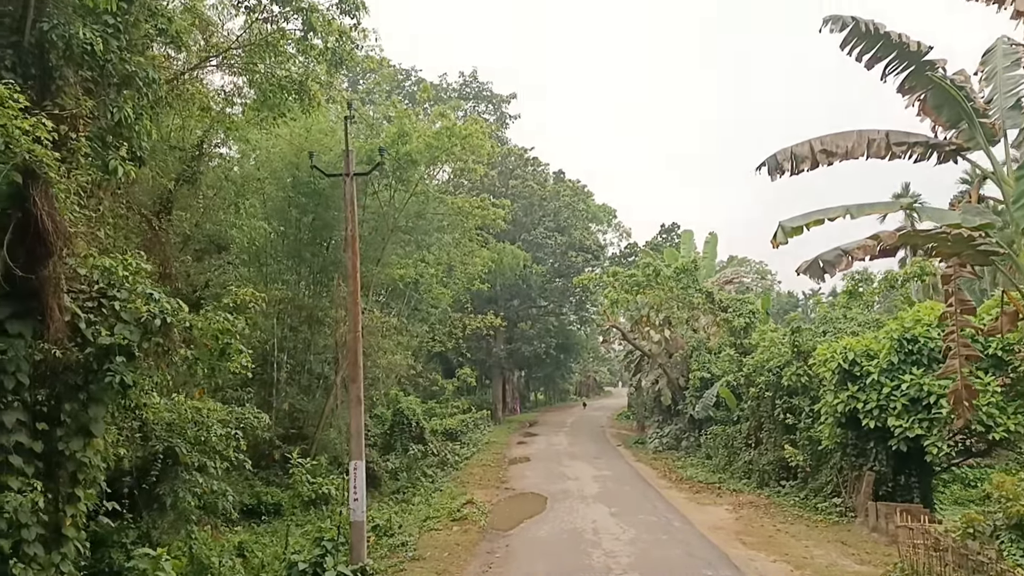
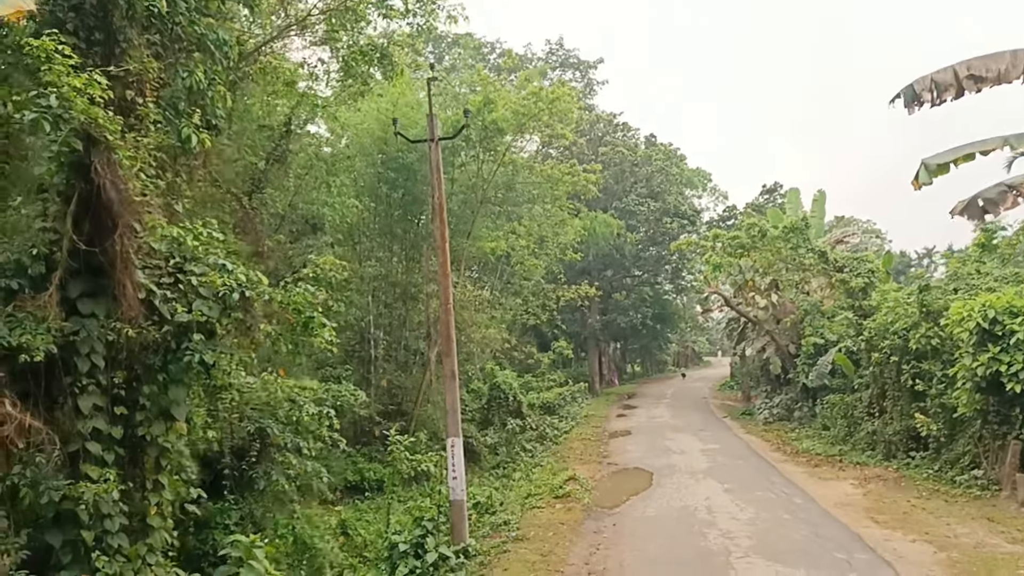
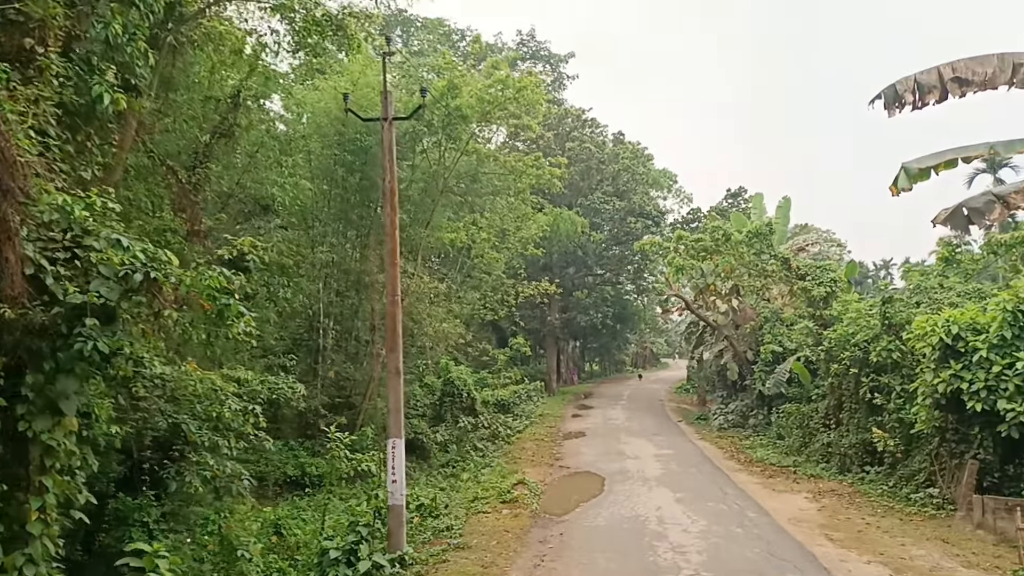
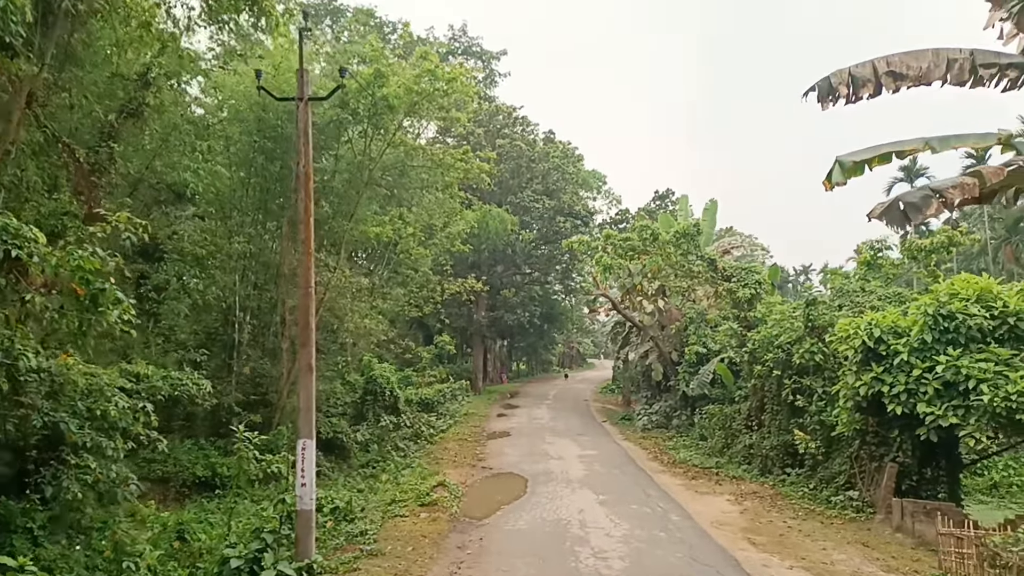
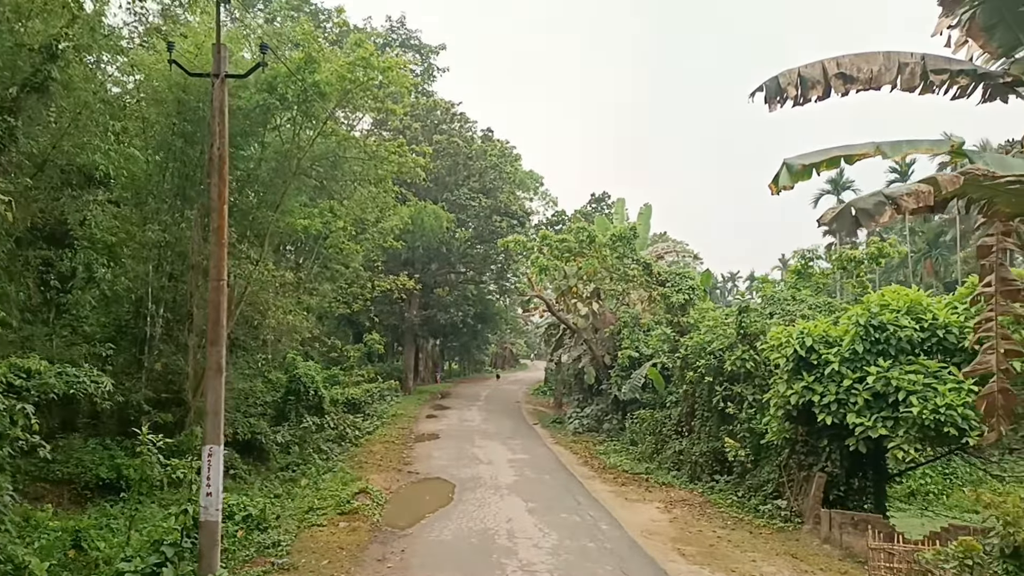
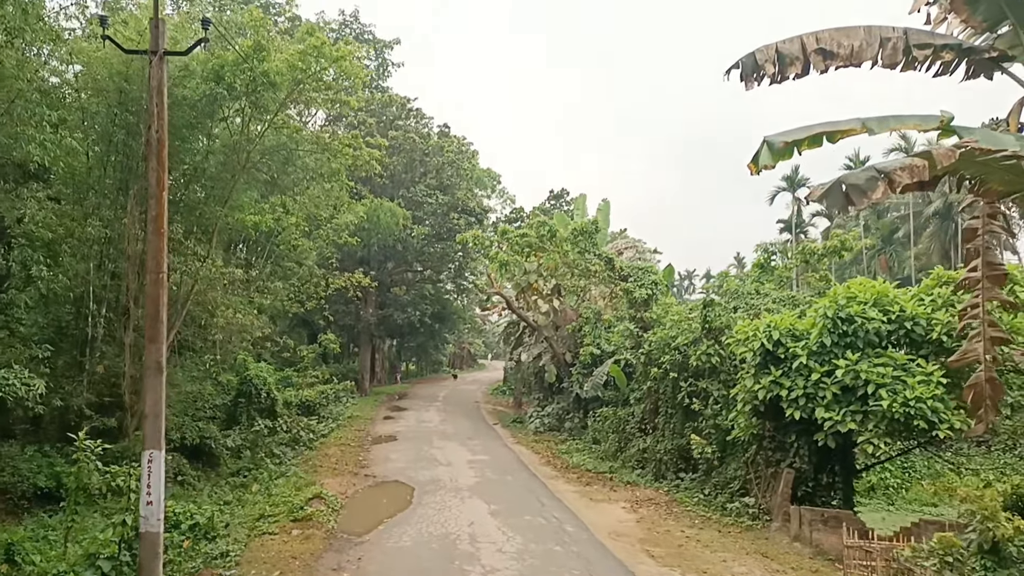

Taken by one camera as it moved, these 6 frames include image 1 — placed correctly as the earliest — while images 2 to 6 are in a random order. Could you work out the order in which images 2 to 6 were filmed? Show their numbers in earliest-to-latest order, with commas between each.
2, 3, 4, 5, 6
